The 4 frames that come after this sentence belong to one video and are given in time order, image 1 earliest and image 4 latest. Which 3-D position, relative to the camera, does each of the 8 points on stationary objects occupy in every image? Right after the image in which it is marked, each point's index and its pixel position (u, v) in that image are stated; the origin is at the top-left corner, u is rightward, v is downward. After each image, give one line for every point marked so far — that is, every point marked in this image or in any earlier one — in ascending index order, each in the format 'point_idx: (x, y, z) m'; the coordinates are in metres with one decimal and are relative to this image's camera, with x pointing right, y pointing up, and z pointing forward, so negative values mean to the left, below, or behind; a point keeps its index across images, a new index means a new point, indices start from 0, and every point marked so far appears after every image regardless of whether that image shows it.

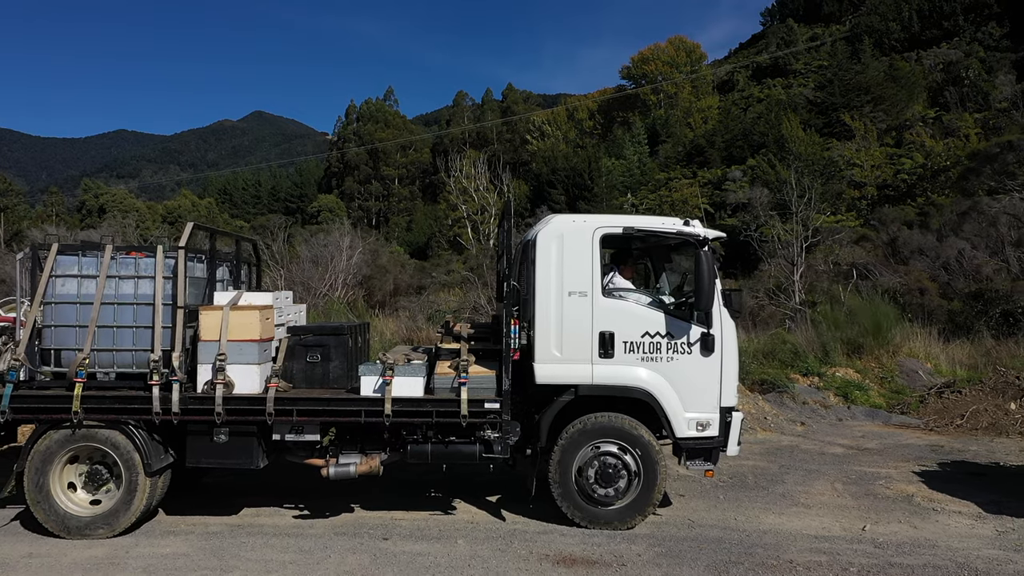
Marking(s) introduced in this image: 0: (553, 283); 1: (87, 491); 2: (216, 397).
0: (+0.2, 0.0, +5.3) m
1: (-2.3, -1.1, +5.1) m
2: (-1.5, -0.6, +5.0) m
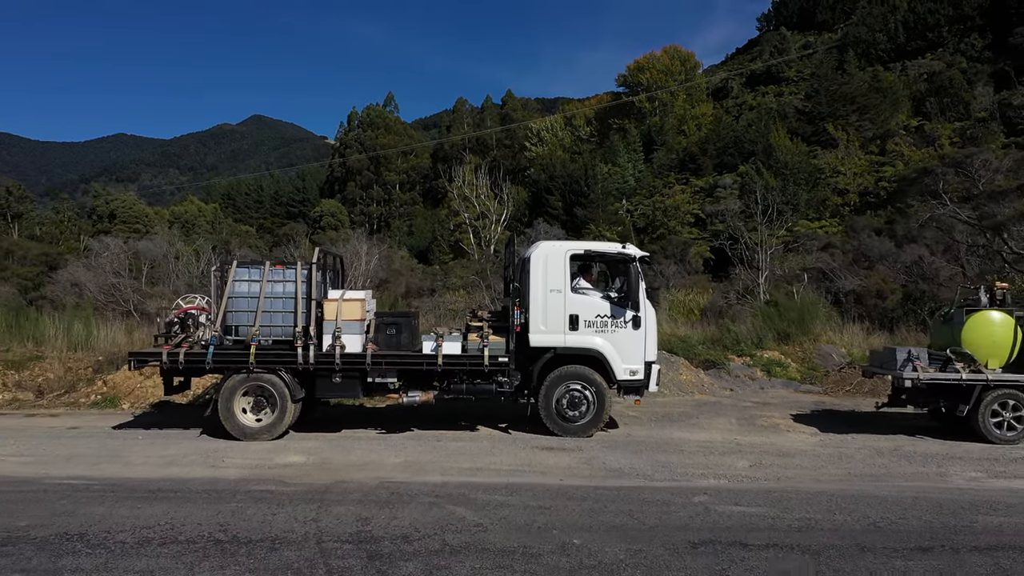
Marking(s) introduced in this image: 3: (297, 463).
0: (+0.3, 0.0, +8.4) m
1: (-2.3, -1.1, +8.3) m
2: (-1.5, -0.6, +8.2) m
3: (-1.6, -1.3, +7.2) m
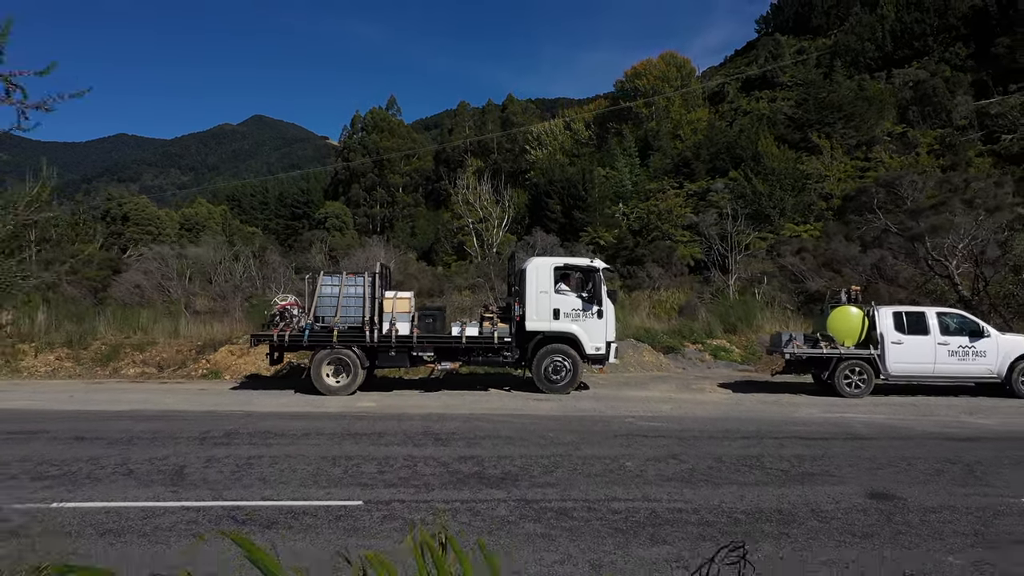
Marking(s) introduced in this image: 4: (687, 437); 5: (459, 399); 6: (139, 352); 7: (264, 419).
0: (+0.3, 0.0, +12.1) m
1: (-2.2, -1.1, +11.9) m
2: (-1.5, -0.6, +11.9) m
3: (-1.6, -1.3, +10.8) m
4: (+1.5, -1.3, +8.4) m
5: (-0.6, -1.4, +11.4) m
6: (-5.9, -1.0, +15.1) m
7: (-2.5, -1.3, +9.4) m
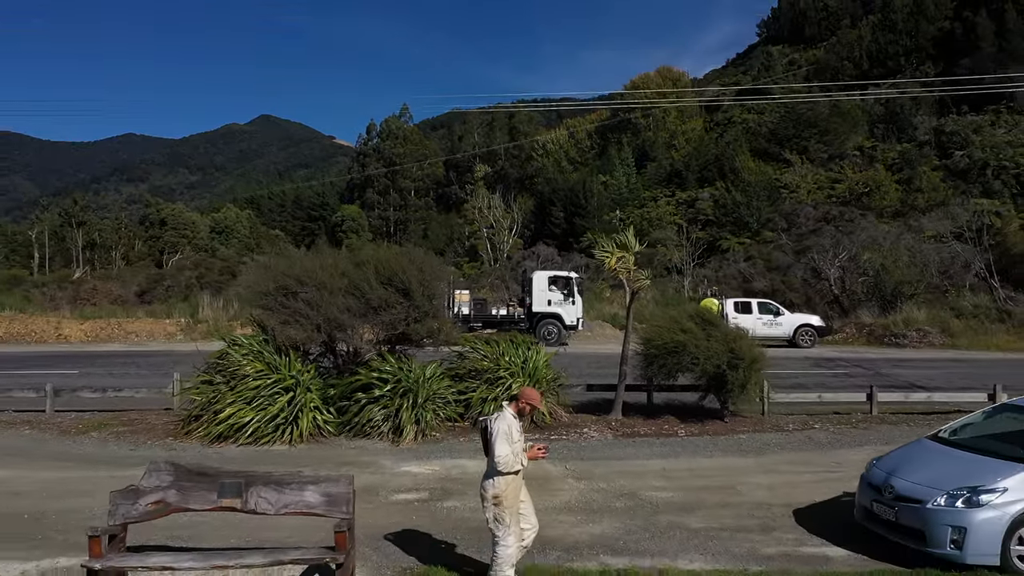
0: (+0.6, 0.0, +21.8) m
1: (-2.0, -1.1, +21.6) m
2: (-1.2, -0.6, +21.6) m
3: (-1.3, -1.4, +20.5) m
4: (+1.8, -1.3, +18.1) m
5: (-0.4, -1.4, +21.1) m
6: (-5.6, -1.0, +24.8) m
7: (-2.2, -1.3, +19.1) m
